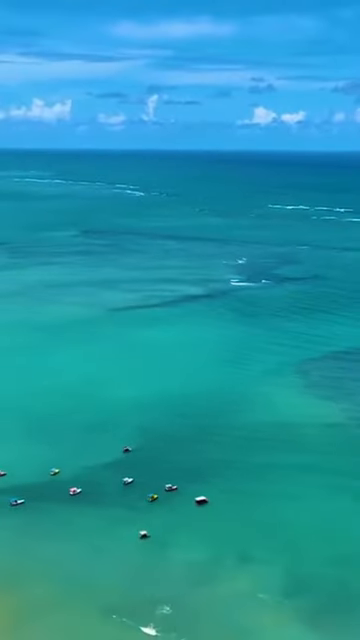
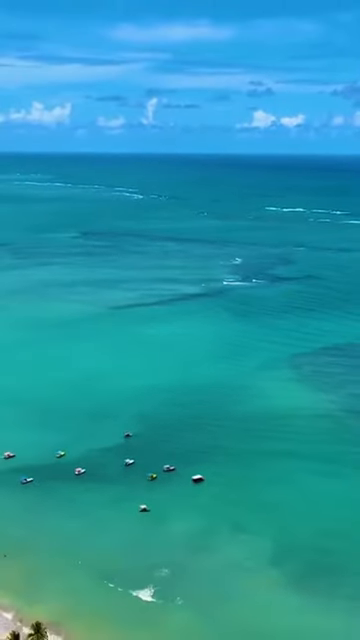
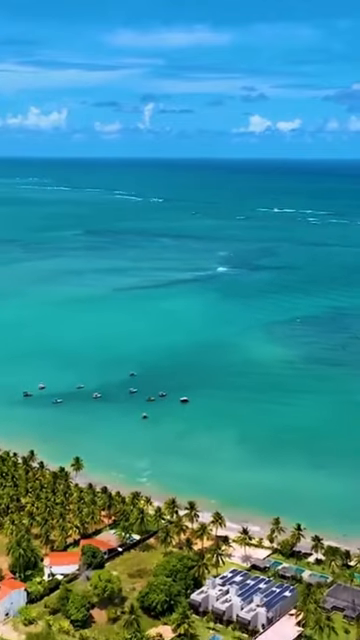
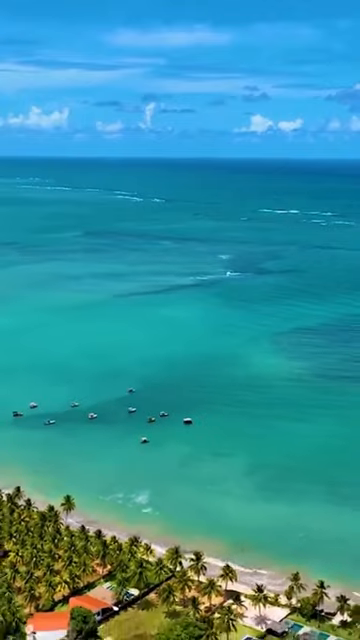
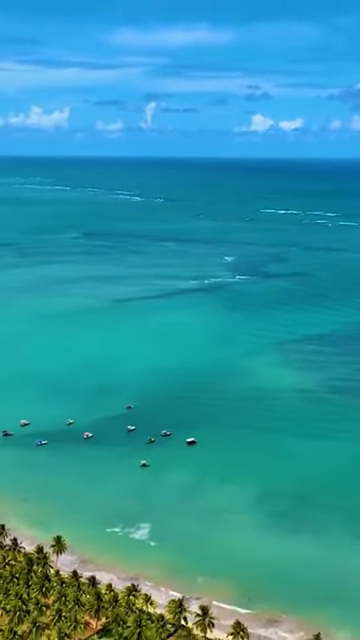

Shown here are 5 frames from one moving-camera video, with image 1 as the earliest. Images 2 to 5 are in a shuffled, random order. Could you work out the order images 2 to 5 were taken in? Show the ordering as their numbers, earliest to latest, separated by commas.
2, 5, 4, 3
